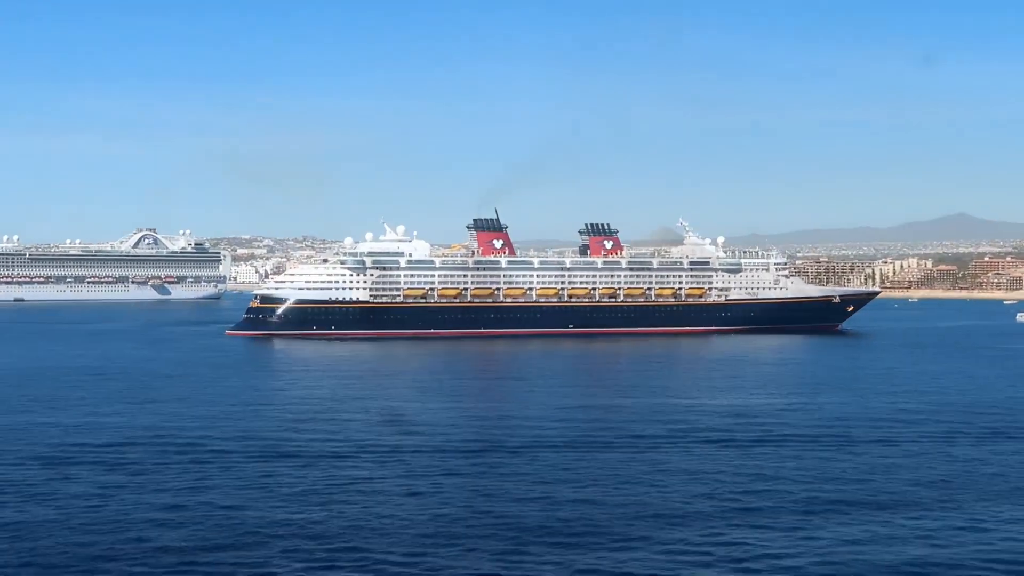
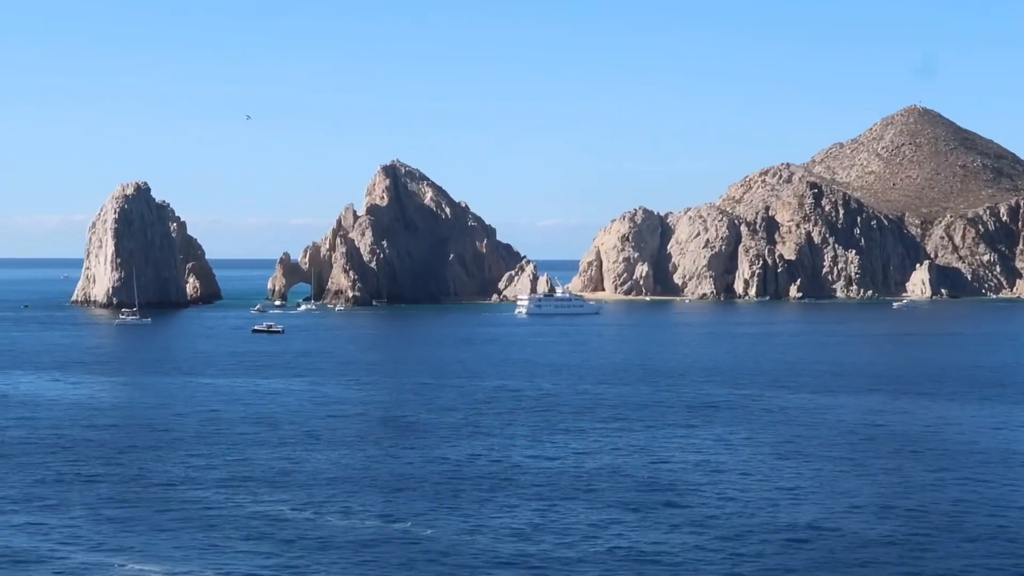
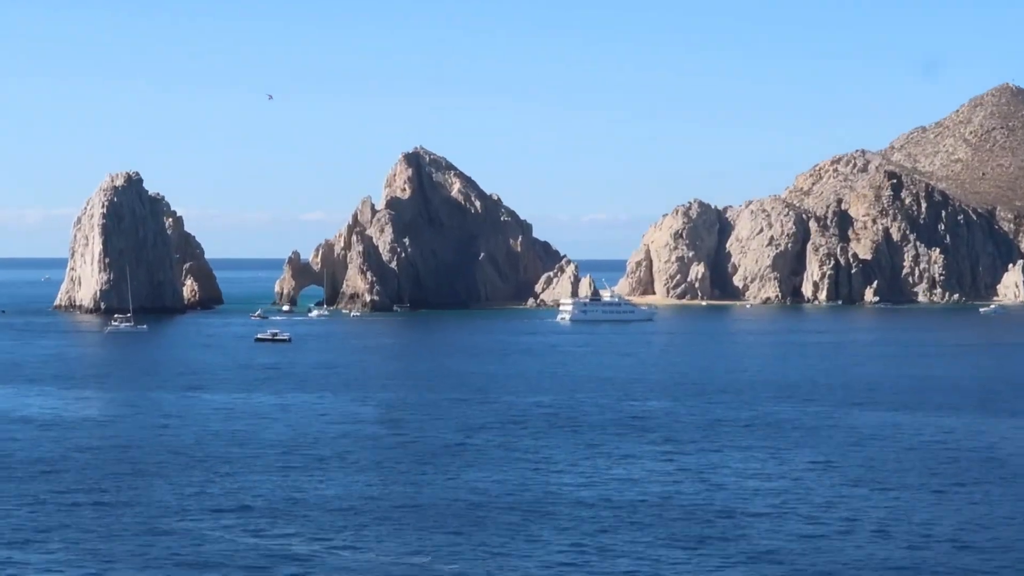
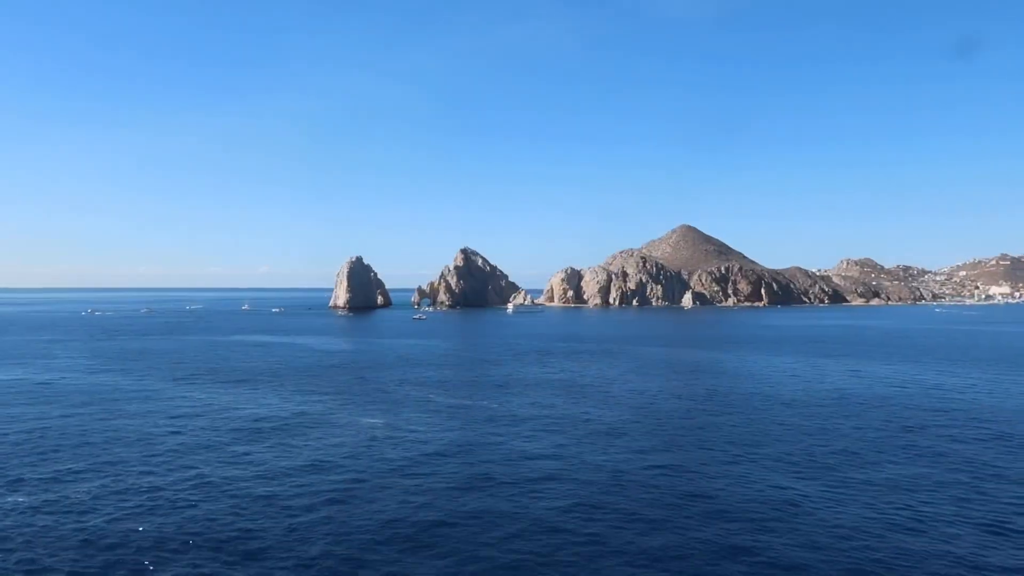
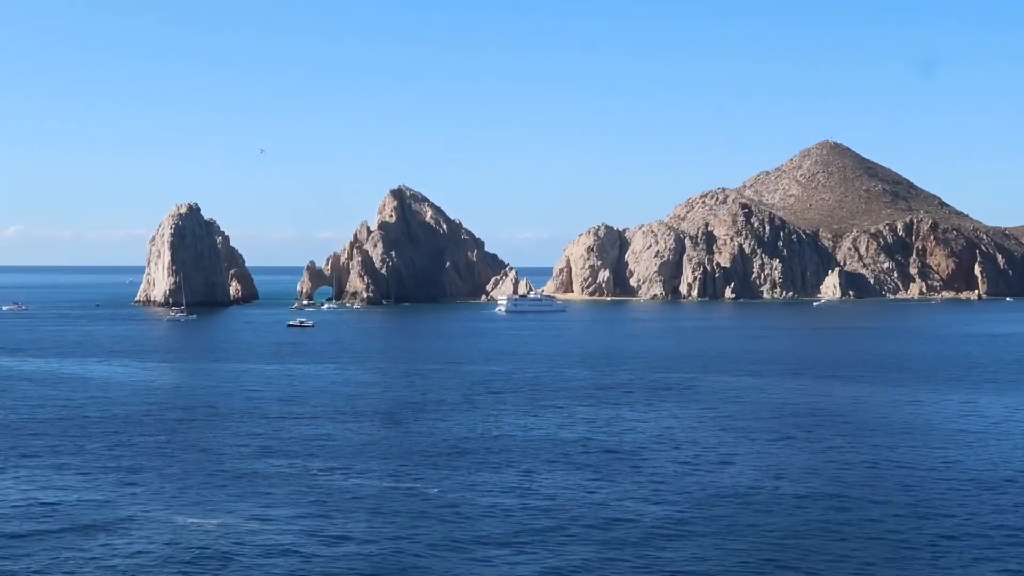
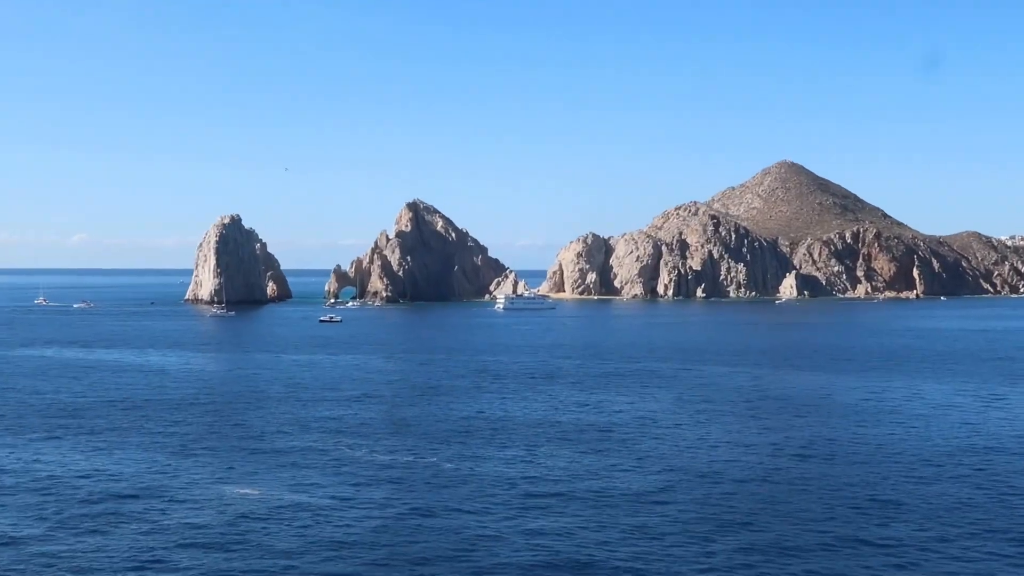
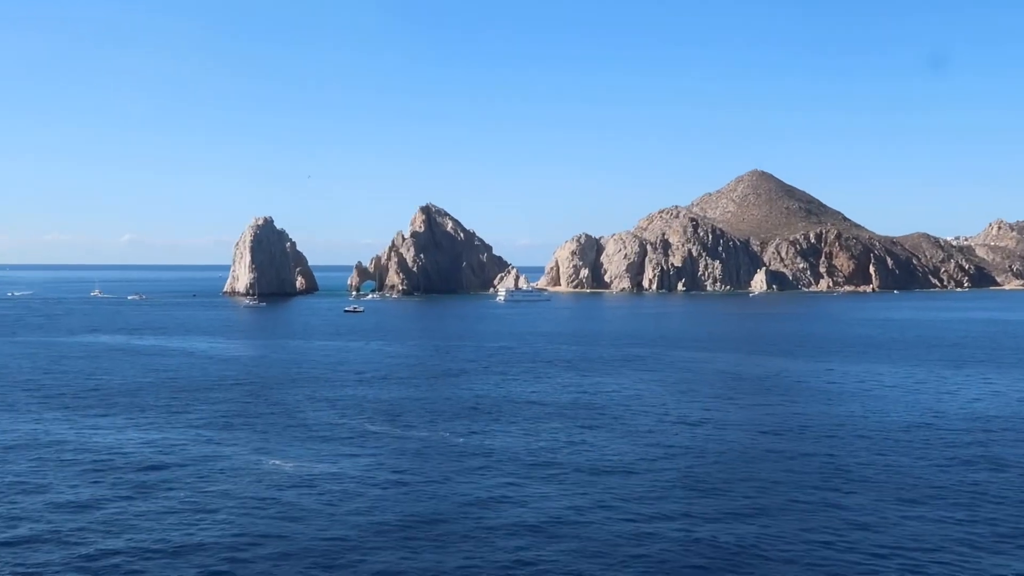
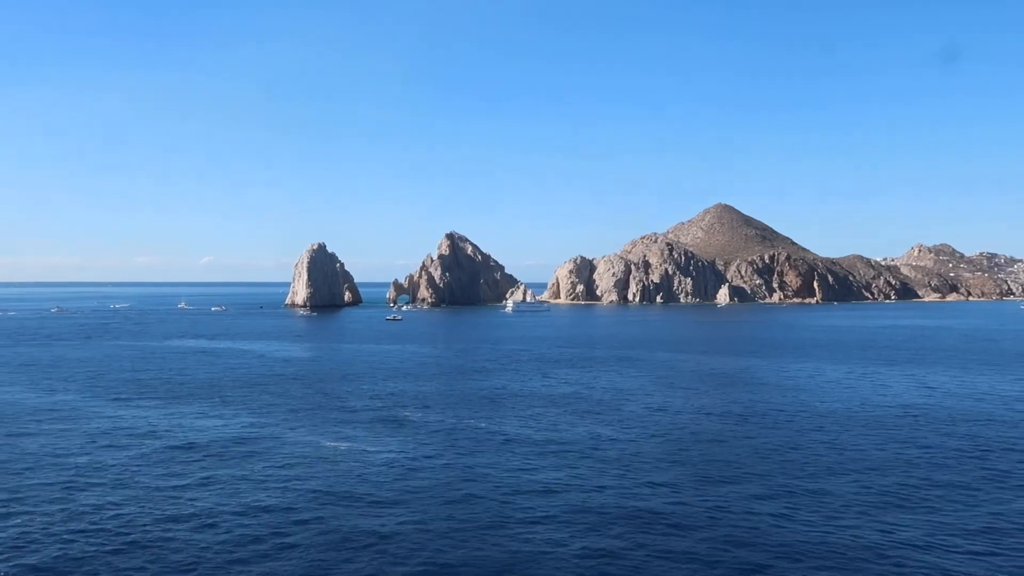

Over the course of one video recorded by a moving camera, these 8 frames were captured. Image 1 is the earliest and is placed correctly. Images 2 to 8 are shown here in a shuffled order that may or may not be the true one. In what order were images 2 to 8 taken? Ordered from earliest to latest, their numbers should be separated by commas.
4, 8, 7, 6, 5, 2, 3
